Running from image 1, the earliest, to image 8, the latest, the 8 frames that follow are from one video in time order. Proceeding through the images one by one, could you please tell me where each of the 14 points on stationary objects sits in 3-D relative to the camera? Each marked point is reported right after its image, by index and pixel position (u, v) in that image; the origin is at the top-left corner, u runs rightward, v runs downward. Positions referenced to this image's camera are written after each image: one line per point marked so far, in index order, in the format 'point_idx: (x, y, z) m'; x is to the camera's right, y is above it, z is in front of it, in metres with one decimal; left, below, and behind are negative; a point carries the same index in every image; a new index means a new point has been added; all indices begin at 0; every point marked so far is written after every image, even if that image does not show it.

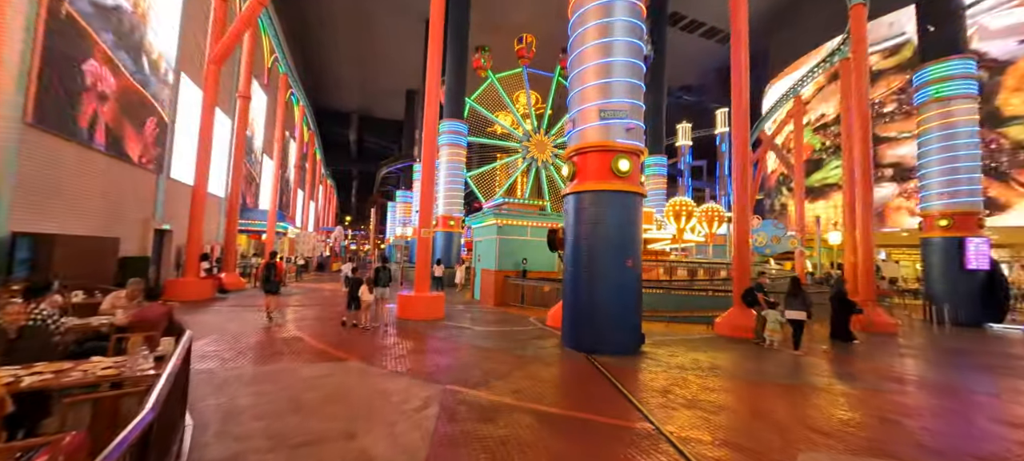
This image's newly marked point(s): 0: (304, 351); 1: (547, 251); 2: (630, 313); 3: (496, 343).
0: (-3.3, -1.9, +6.2) m
1: (+1.3, -0.7, +13.4) m
2: (+2.1, -1.5, +6.8) m
3: (-0.3, -2.1, +7.2) m
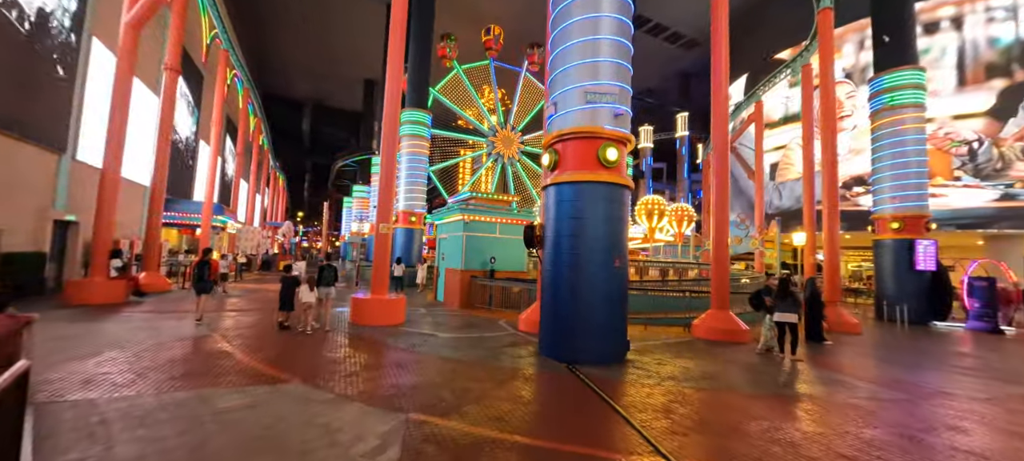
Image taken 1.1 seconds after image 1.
0: (-3.7, -1.8, +5.0) m
1: (+0.2, -0.6, +12.7) m
2: (+1.7, -1.5, +6.1) m
3: (-0.8, -2.0, +6.3) m
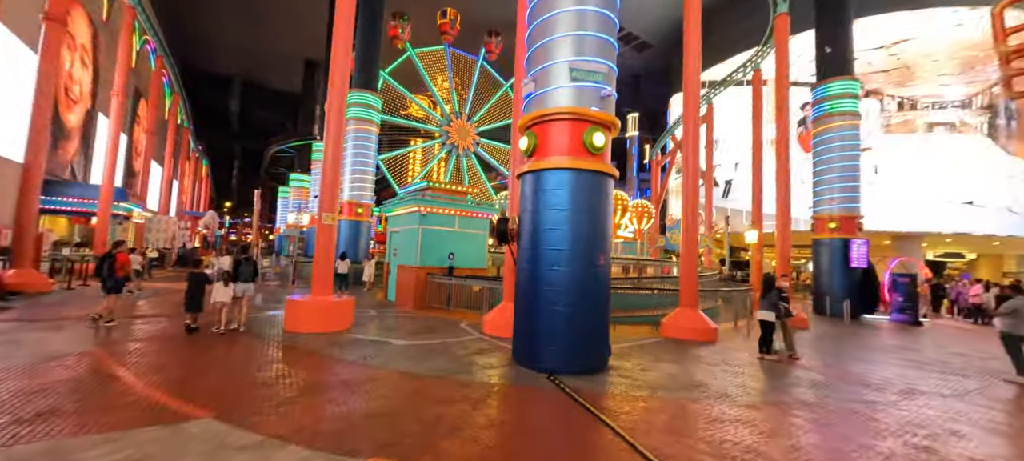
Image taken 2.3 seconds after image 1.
0: (-3.9, -1.6, +3.7) m
1: (-1.1, -0.5, +11.8) m
2: (+1.2, -1.4, +5.6) m
3: (-1.2, -1.9, +5.4) m
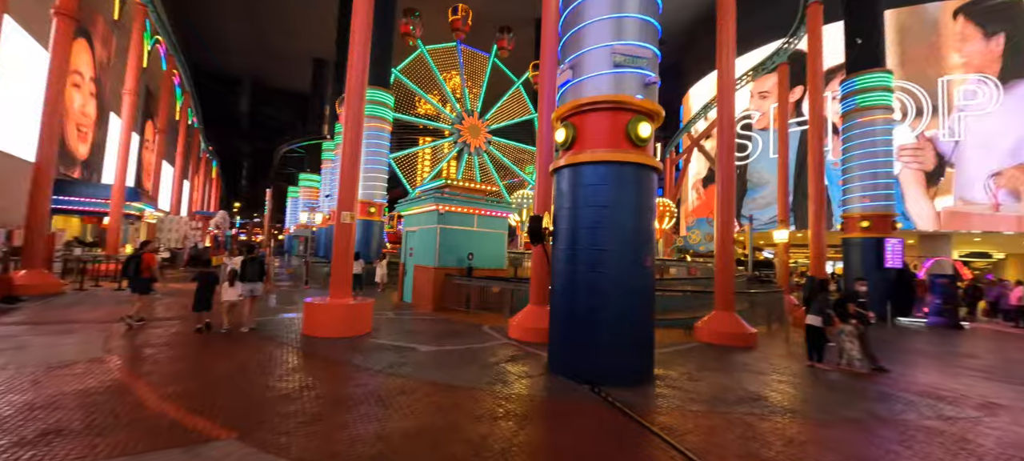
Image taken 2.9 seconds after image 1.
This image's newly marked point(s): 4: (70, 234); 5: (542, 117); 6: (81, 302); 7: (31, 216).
0: (-3.4, -1.6, +3.4) m
1: (-0.5, -0.4, +11.4) m
2: (+1.7, -1.3, +5.1) m
3: (-0.7, -1.9, +5.0) m
4: (-21.0, -0.2, +18.1) m
5: (+0.7, +2.4, +8.0) m
6: (-10.1, -1.7, +9.0) m
7: (-12.6, +0.4, +10.0) m
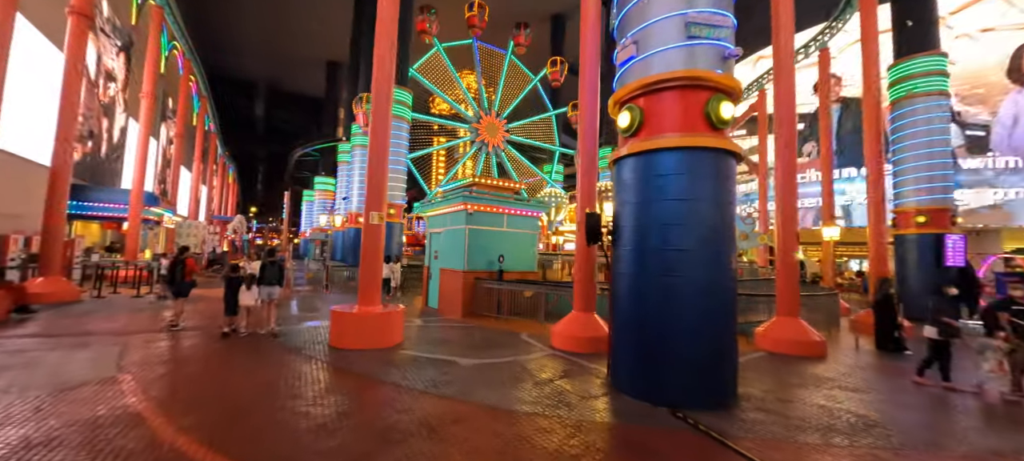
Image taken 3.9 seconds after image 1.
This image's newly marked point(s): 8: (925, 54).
0: (-2.8, -1.7, +2.8) m
1: (+0.4, -0.4, +10.8) m
2: (+2.5, -1.3, +4.4) m
3: (0.0, -1.9, +4.3) m
4: (-19.9, -0.5, +18.0) m
5: (+1.4, +2.4, +7.3) m
6: (-9.3, -1.8, +8.6) m
7: (-11.8, +0.2, +9.7) m
8: (+14.0, +6.0, +12.9) m
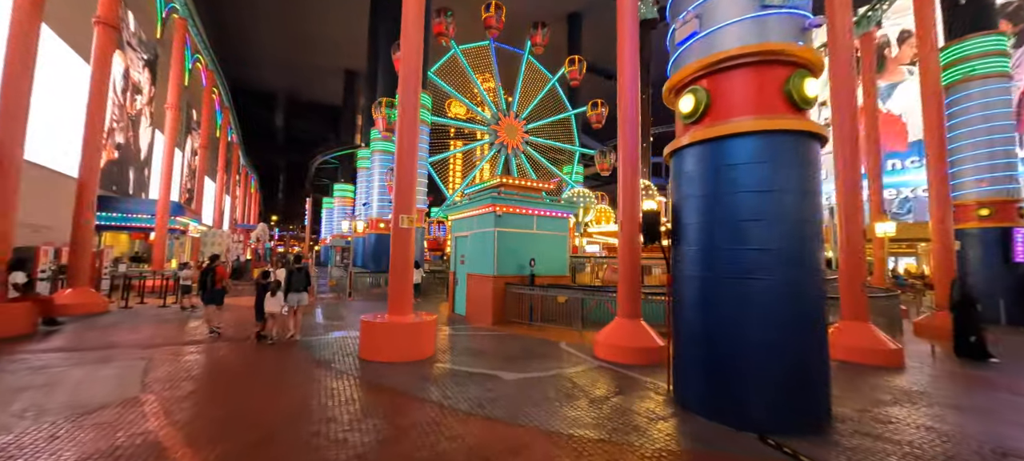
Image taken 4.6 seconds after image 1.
0: (-2.3, -1.7, +2.4) m
1: (+1.2, -0.5, +10.3) m
2: (+3.0, -1.3, +3.8) m
3: (+0.6, -1.9, +3.8) m
4: (-18.8, -1.0, +18.3) m
5: (+2.0, +2.4, +6.8) m
6: (-8.6, -2.0, +8.5) m
7: (-11.0, 0.0, +9.7) m
8: (+14.8, +6.2, +11.9) m
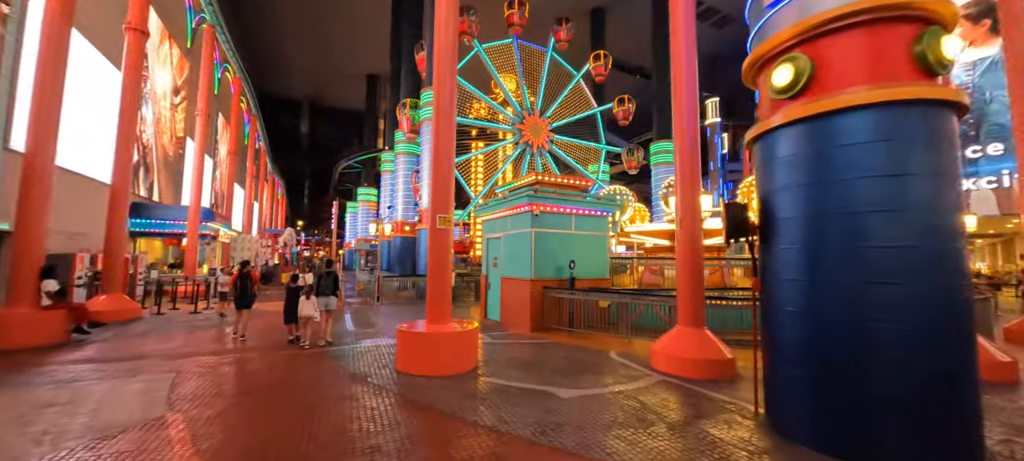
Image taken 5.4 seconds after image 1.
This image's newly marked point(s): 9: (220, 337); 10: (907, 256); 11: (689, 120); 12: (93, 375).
0: (-1.7, -1.7, +1.9) m
1: (+2.1, -0.5, +9.6) m
2: (+3.6, -1.2, +3.1) m
3: (+1.2, -1.9, +3.2) m
4: (-17.5, -1.3, +18.6) m
5: (+2.7, +2.4, +6.1) m
6: (-7.7, -2.2, +8.3) m
7: (-10.1, -0.2, +9.6) m
8: (+15.7, +6.3, +10.6) m
9: (-6.0, -2.2, +7.9) m
10: (+3.2, -0.2, +3.1) m
11: (+2.8, +1.7, +6.0) m
12: (-5.5, -1.9, +5.0) m
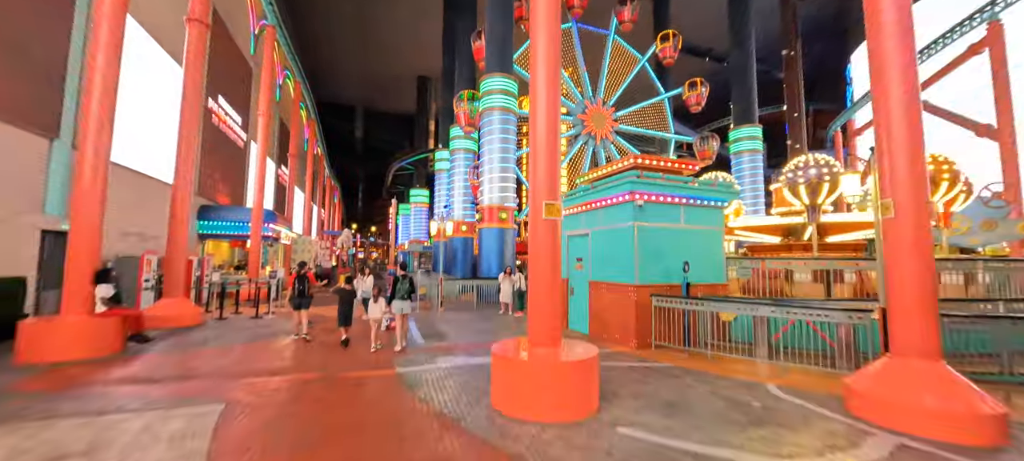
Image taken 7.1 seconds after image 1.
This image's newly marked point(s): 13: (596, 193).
0: (-0.7, -1.6, +0.6) m
1: (+4.0, -0.4, +7.8) m
2: (+4.8, -1.1, +1.2) m
3: (+2.4, -1.7, +1.6) m
4: (-14.4, -1.4, +19.0) m
5: (+4.2, +2.5, +4.3) m
6: (-5.9, -2.1, +7.6) m
7: (-8.2, -0.2, +9.2) m
8: (+17.5, +6.6, +7.3) m
9: (-4.2, -2.2, +7.0) m
10: (+4.3, -0.1, +1.2) m
11: (+4.2, +1.9, +4.2) m
12: (-4.0, -1.8, +4.1) m
13: (+1.8, +0.8, +8.1) m
